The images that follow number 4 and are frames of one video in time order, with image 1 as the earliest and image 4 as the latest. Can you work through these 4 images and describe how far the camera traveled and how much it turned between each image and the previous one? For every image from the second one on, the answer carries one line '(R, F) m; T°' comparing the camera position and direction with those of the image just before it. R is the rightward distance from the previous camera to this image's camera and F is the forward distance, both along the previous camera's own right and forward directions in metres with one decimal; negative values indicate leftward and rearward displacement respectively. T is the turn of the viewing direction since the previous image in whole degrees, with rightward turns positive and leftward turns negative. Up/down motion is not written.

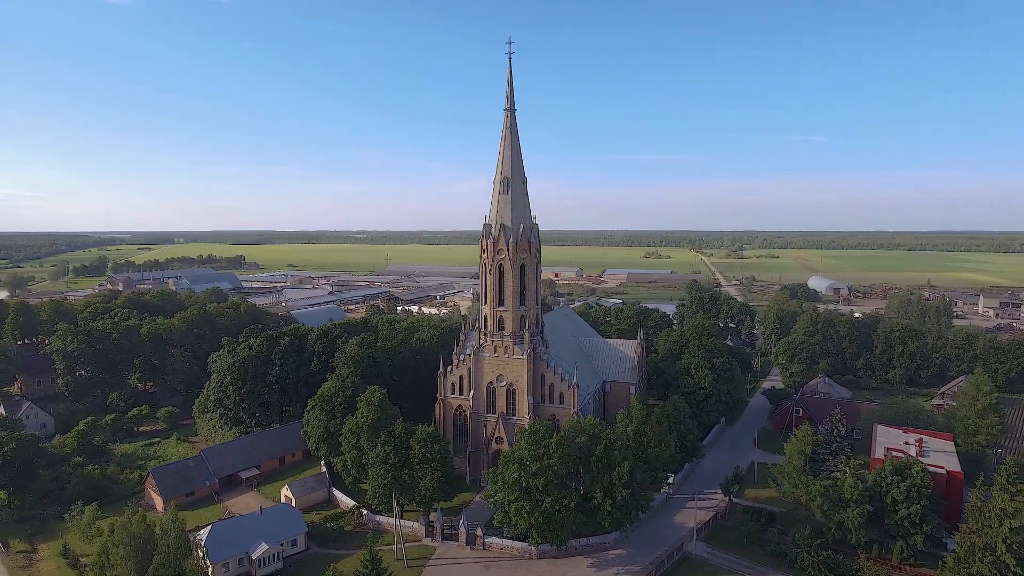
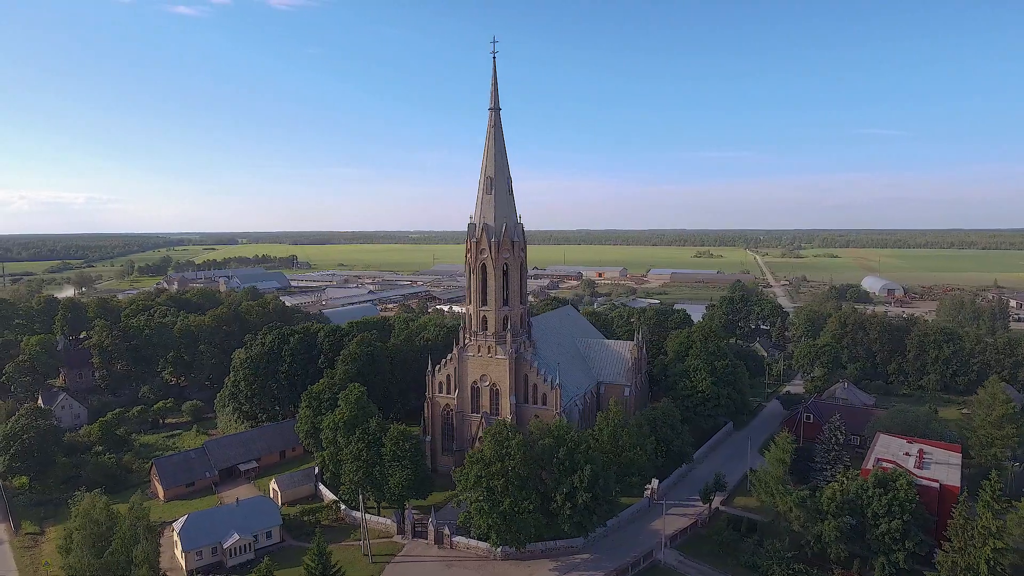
(+4.9, +0.4) m; -5°
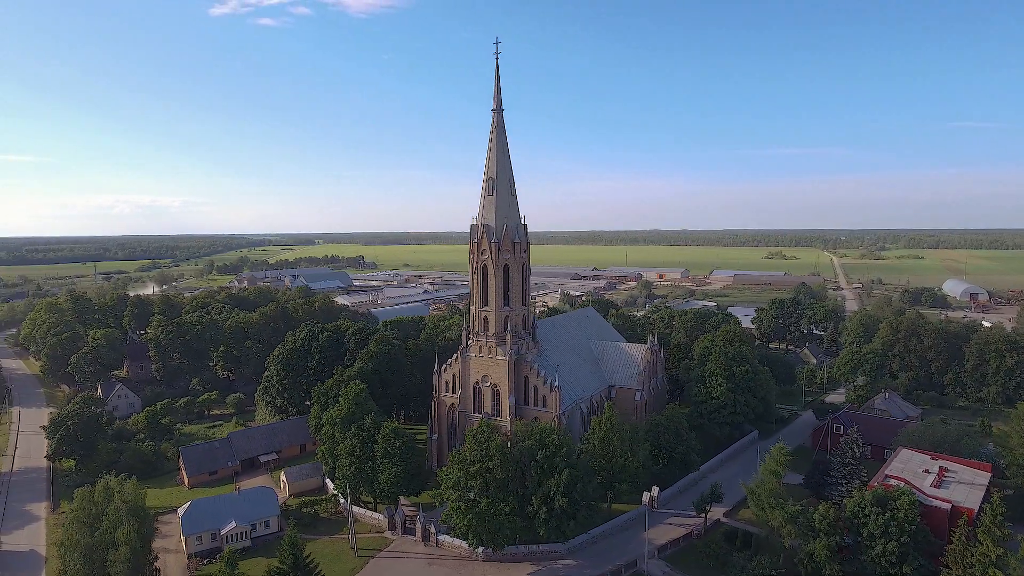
(+4.7, +0.3) m; -6°
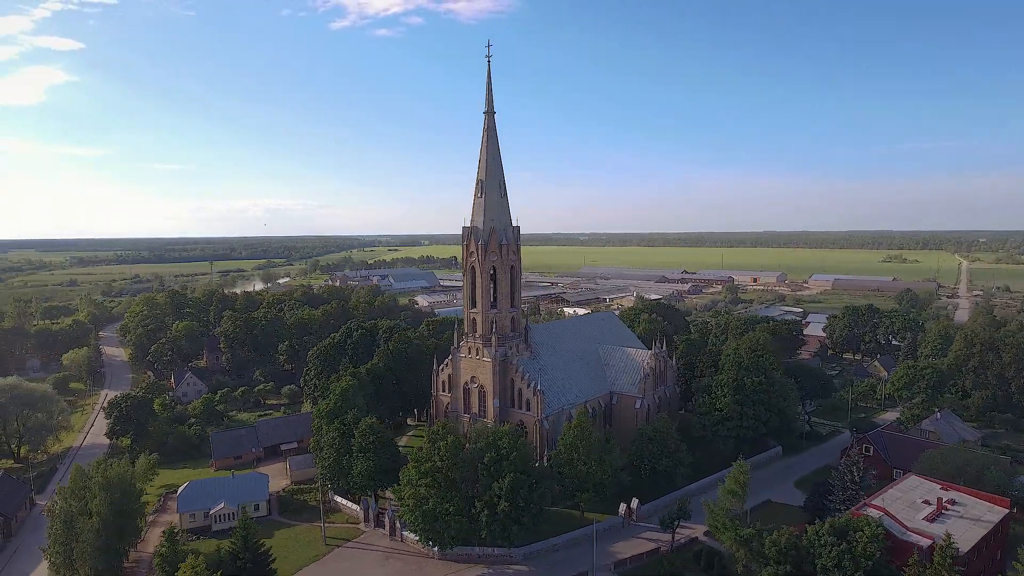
(+8.0, +0.5) m; -9°
